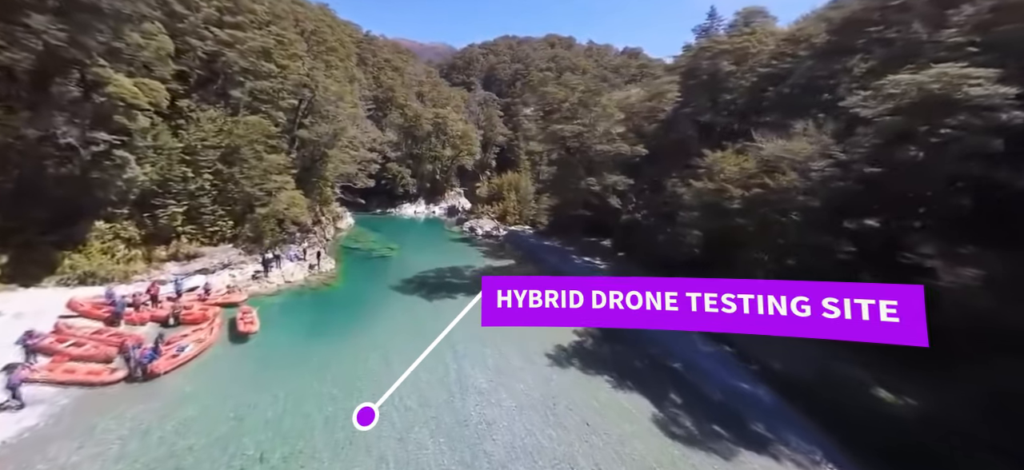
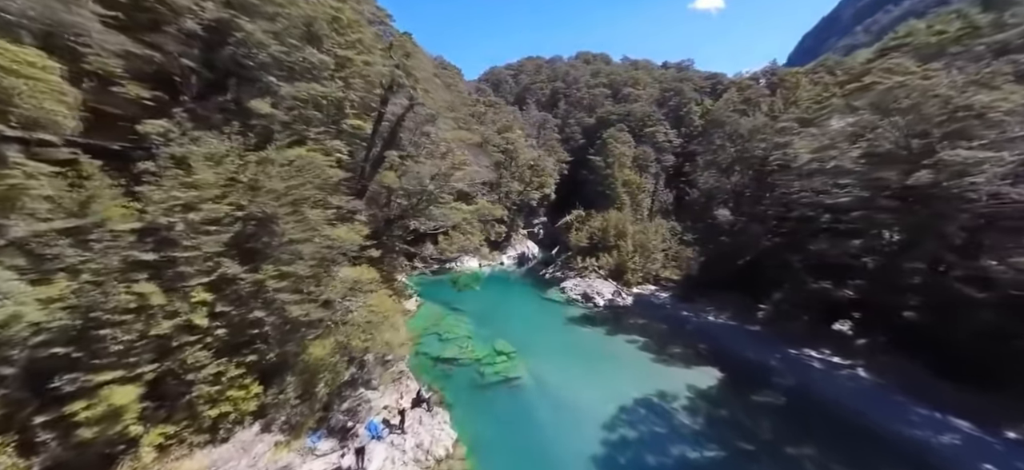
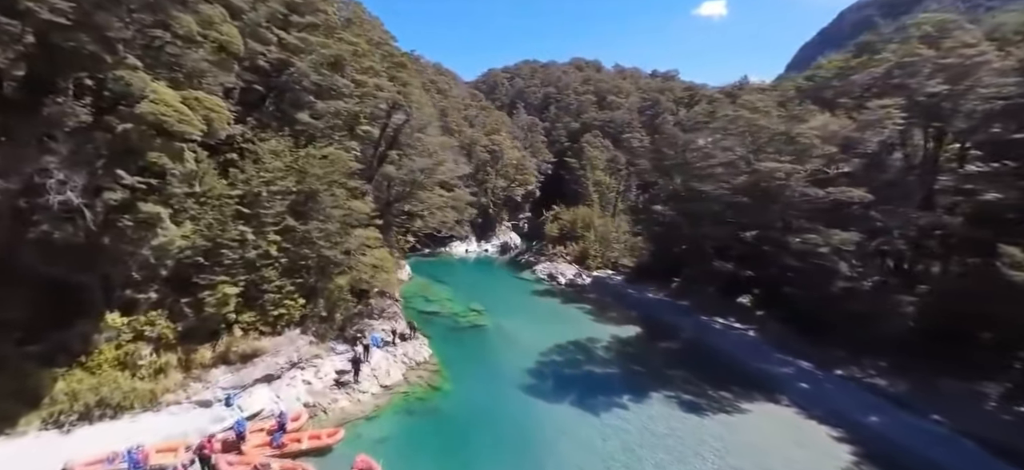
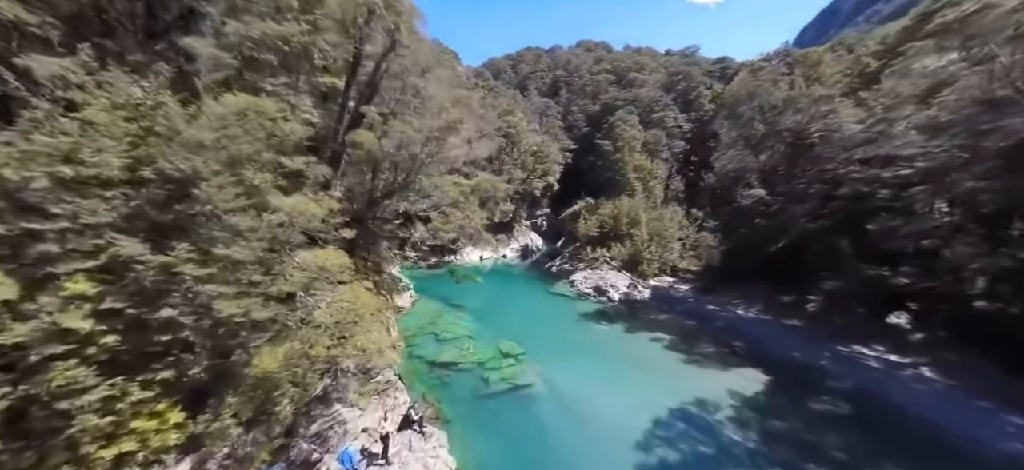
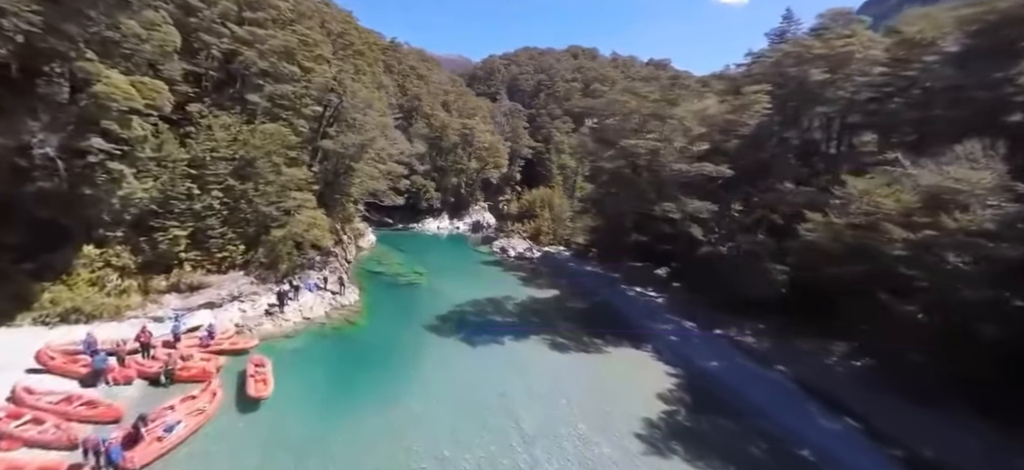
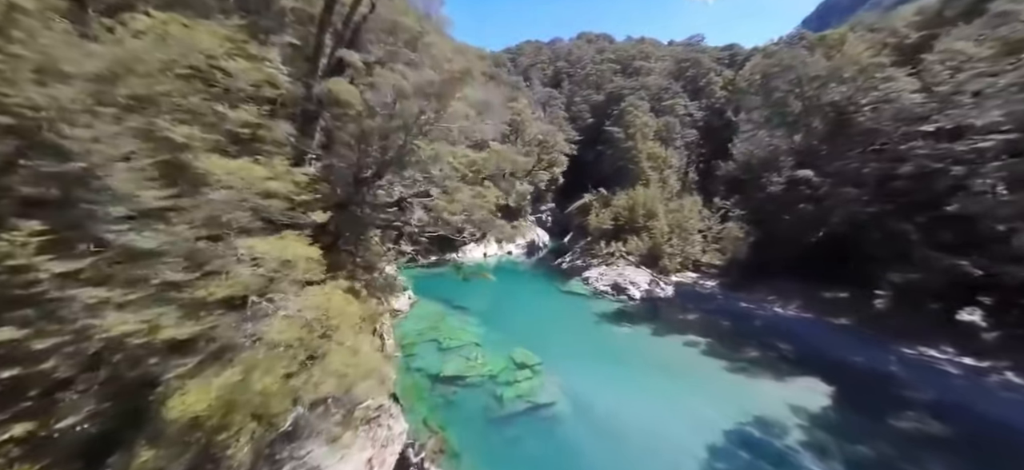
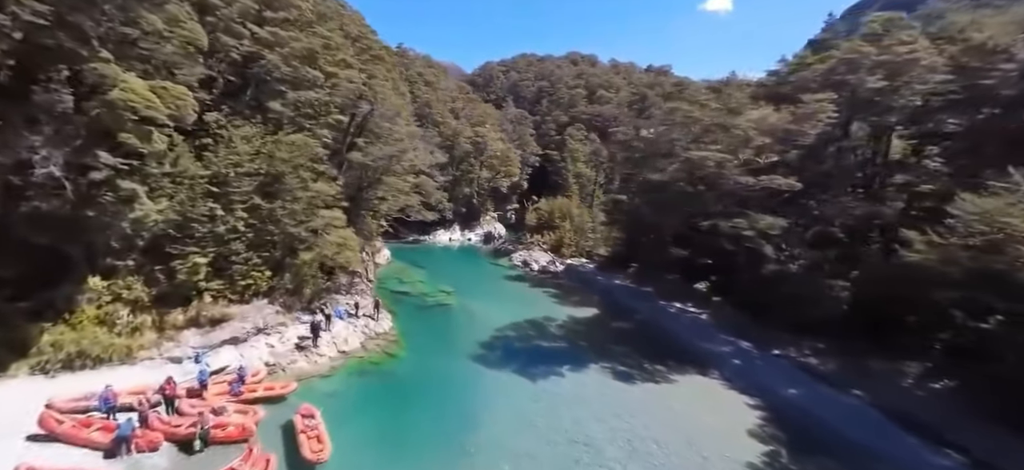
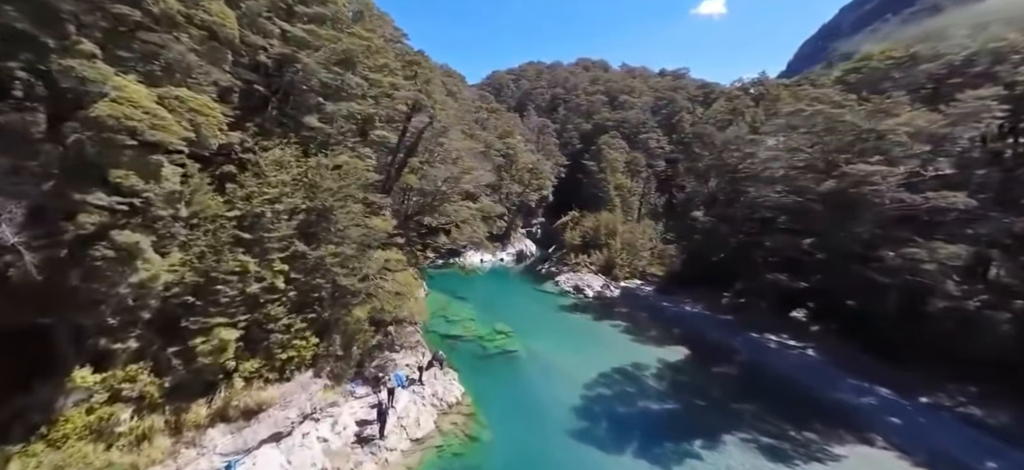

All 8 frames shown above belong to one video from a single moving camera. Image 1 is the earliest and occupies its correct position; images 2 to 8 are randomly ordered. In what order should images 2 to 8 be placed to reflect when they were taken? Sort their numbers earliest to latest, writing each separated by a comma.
5, 7, 3, 8, 2, 4, 6
